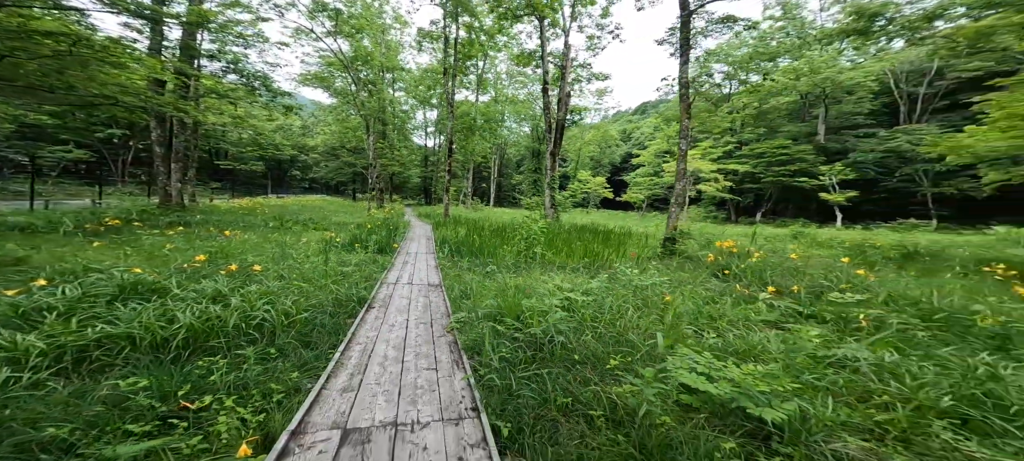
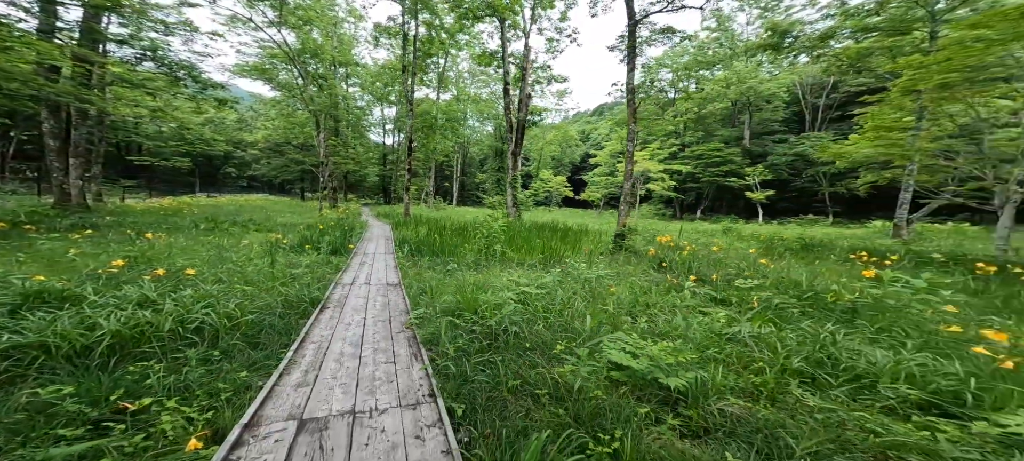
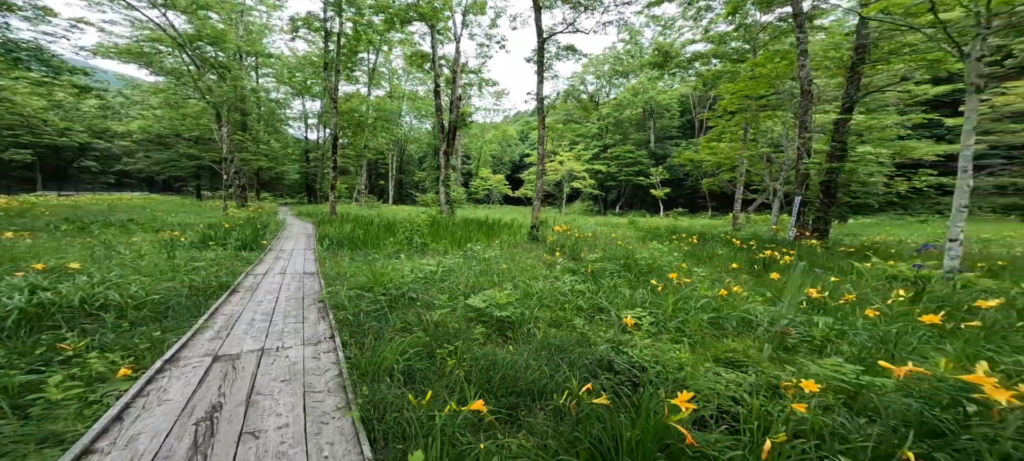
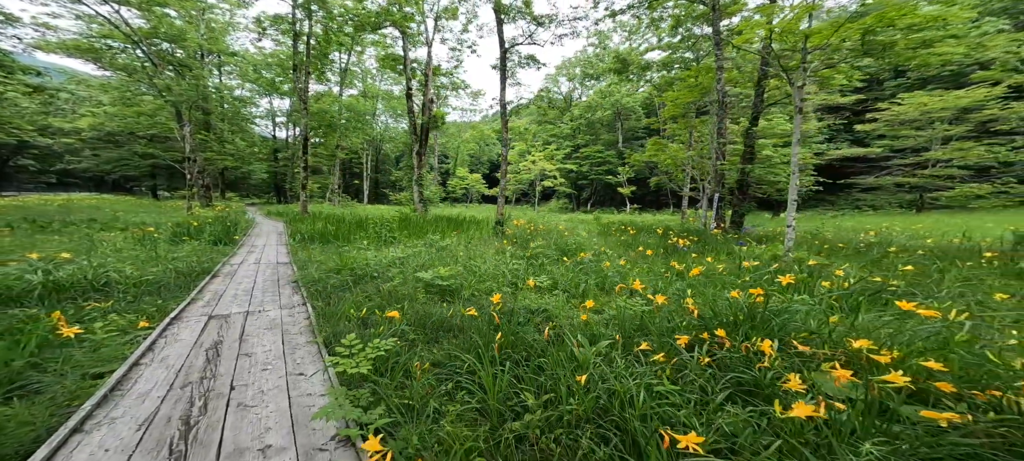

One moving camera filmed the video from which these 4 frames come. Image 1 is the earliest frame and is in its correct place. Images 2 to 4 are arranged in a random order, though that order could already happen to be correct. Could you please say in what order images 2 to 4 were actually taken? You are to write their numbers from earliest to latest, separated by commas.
2, 3, 4
